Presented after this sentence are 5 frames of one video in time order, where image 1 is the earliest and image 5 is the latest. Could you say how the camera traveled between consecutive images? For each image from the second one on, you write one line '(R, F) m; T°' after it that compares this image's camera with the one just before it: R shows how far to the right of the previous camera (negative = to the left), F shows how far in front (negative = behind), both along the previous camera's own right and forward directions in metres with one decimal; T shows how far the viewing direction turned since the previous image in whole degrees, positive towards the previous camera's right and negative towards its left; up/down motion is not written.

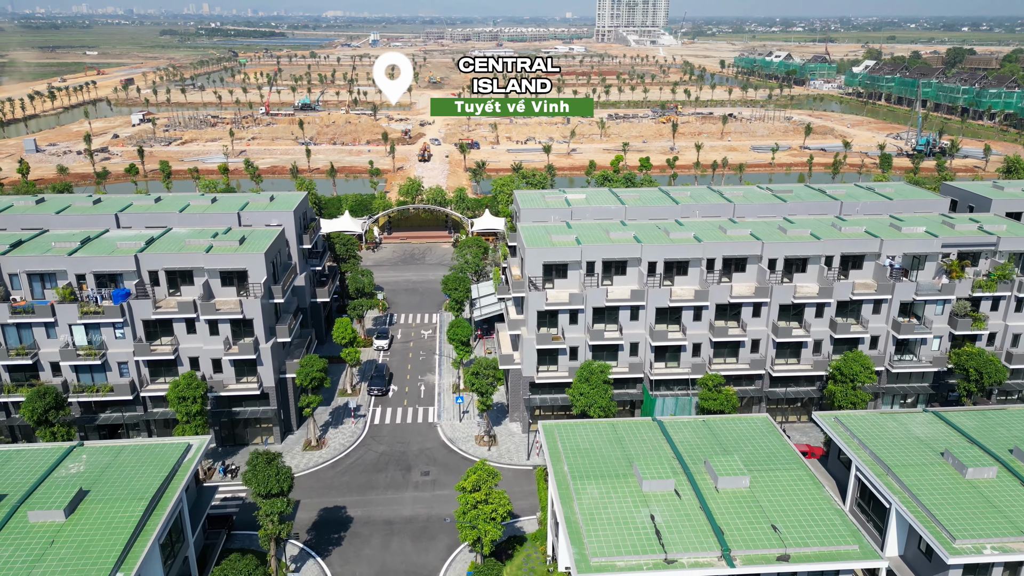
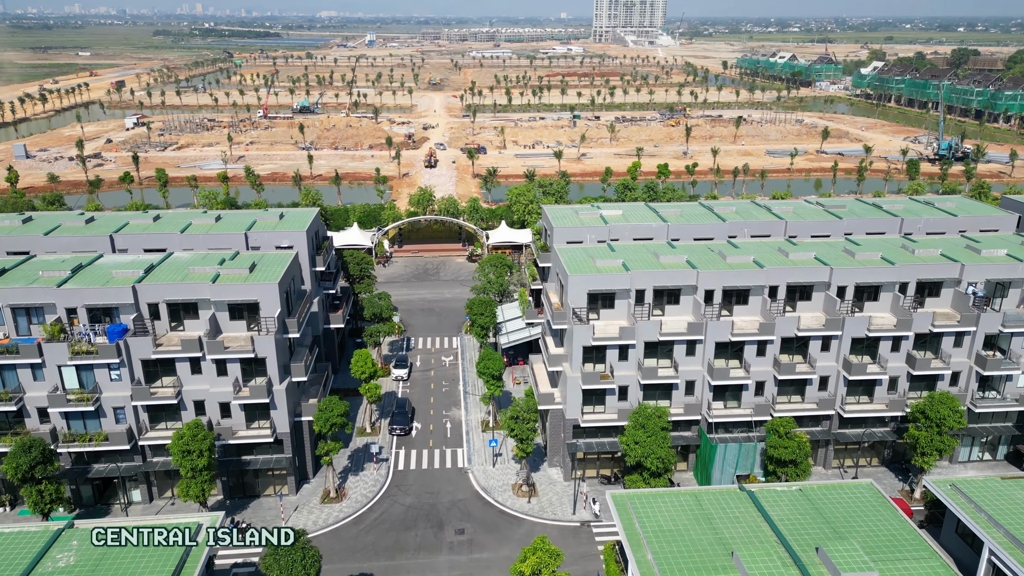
(-2.7, +4.7) m; 0°
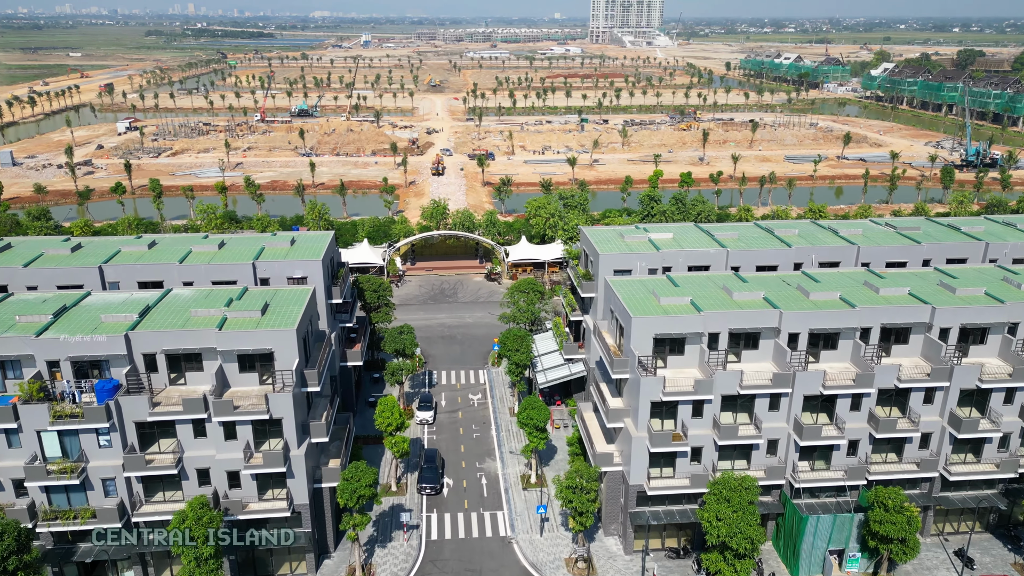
(-3.0, +5.7) m; 0°
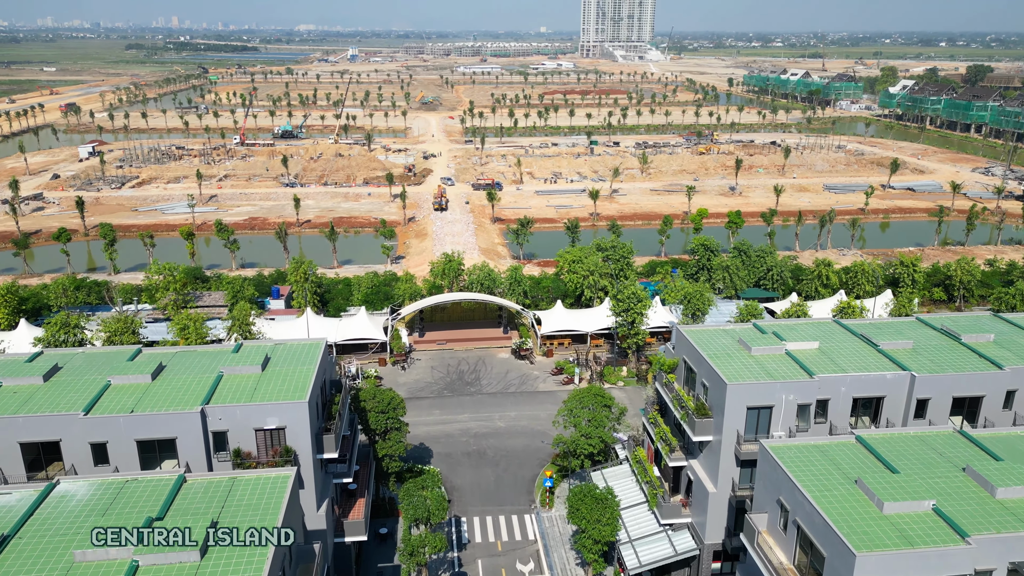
(-4.0, +15.2) m; +1°
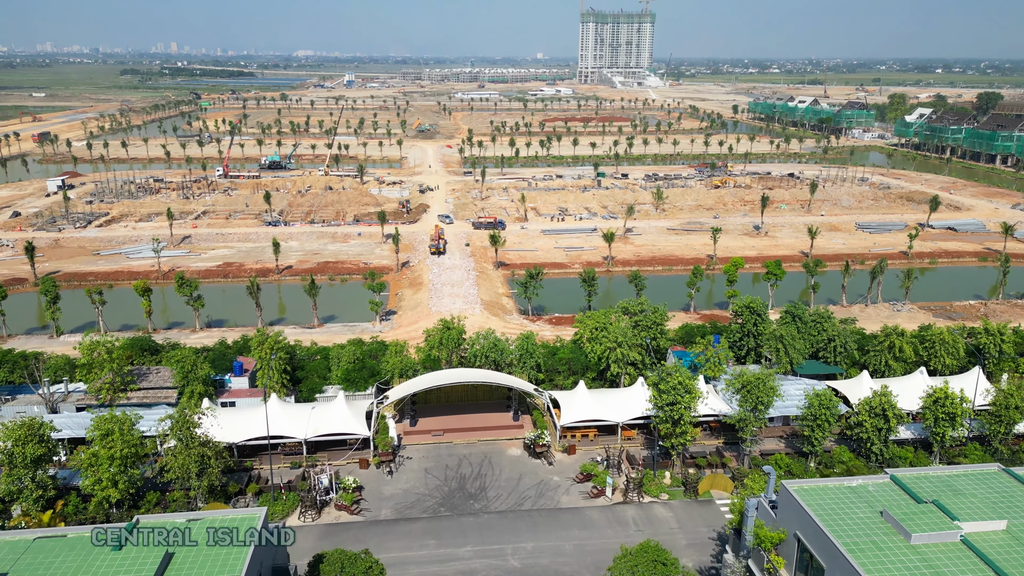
(-1.1, +11.2) m; 0°
